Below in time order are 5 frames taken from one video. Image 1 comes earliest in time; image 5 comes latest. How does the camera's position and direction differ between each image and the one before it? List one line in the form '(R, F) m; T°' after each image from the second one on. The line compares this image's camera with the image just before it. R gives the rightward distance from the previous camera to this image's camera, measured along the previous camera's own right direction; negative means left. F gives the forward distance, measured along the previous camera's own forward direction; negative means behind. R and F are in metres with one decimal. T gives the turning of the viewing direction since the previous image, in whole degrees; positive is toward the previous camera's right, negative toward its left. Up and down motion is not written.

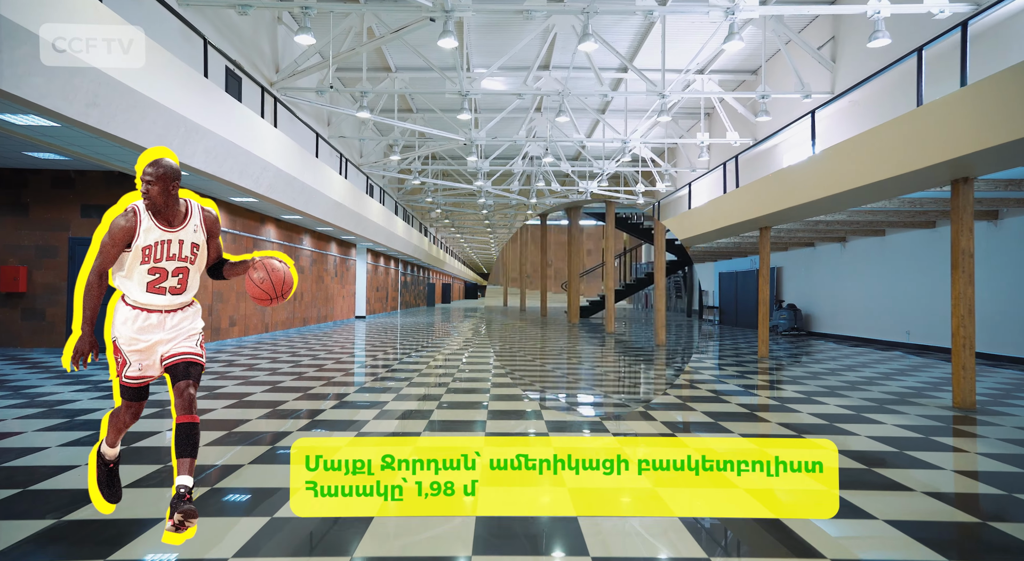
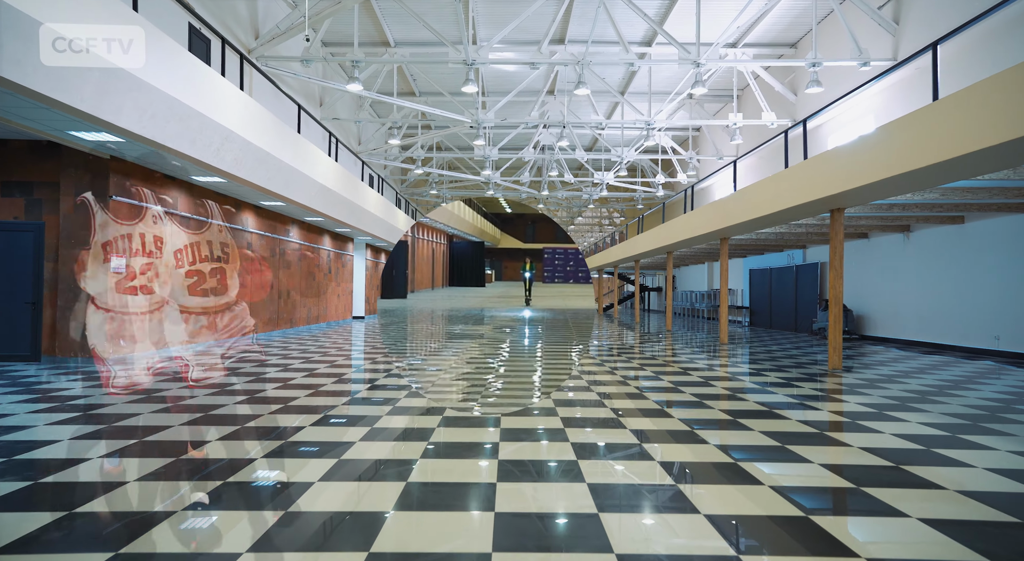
(-0.1, +1.7) m; -1°
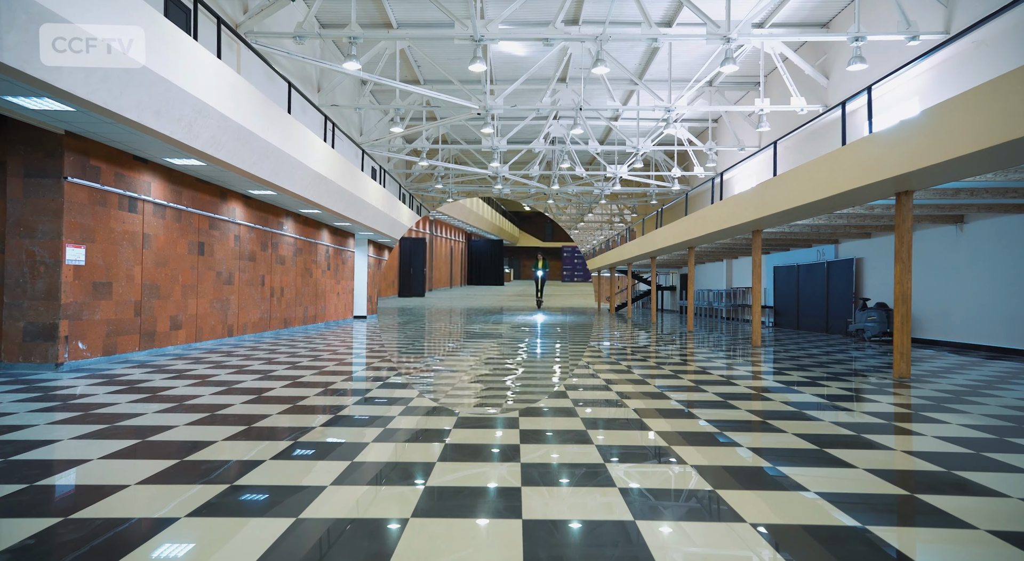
(-0.1, +1.0) m; -1°
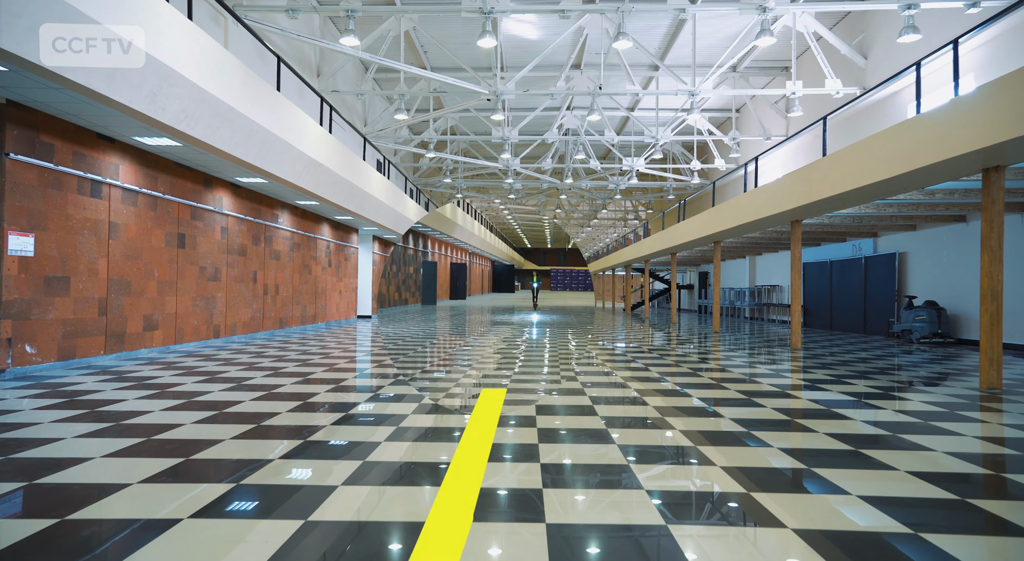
(0.0, +1.0) m; -1°
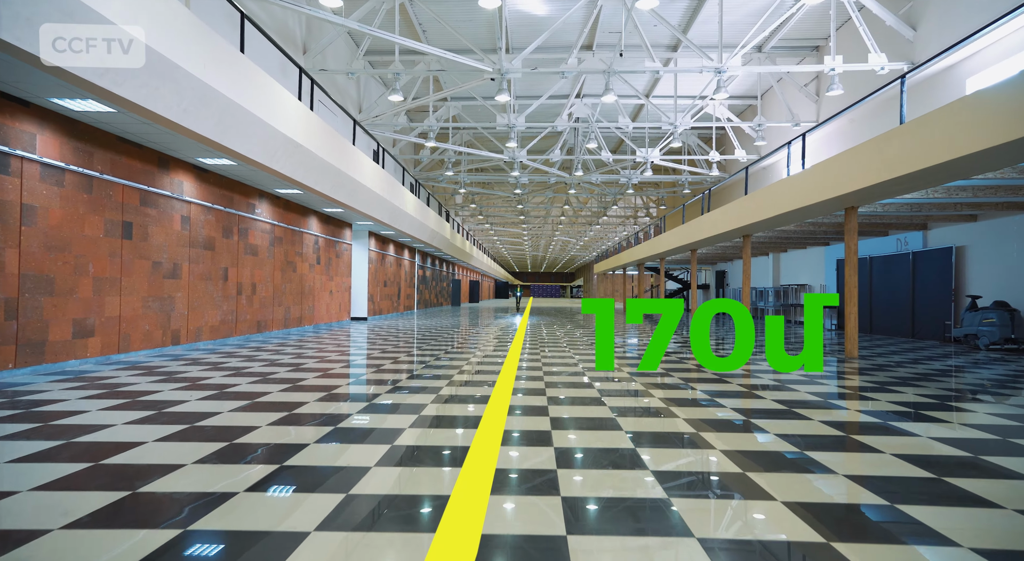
(0.0, +1.4) m; -1°
